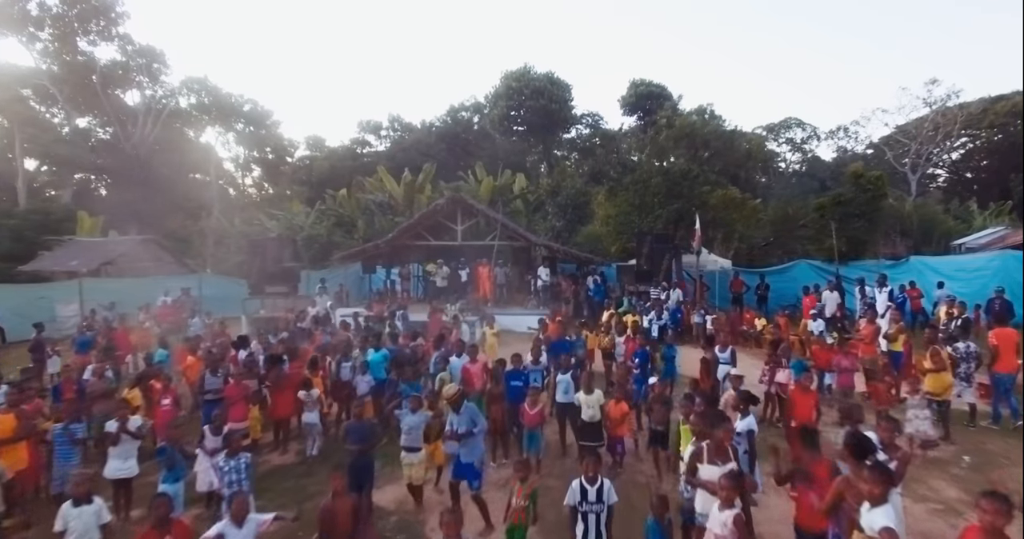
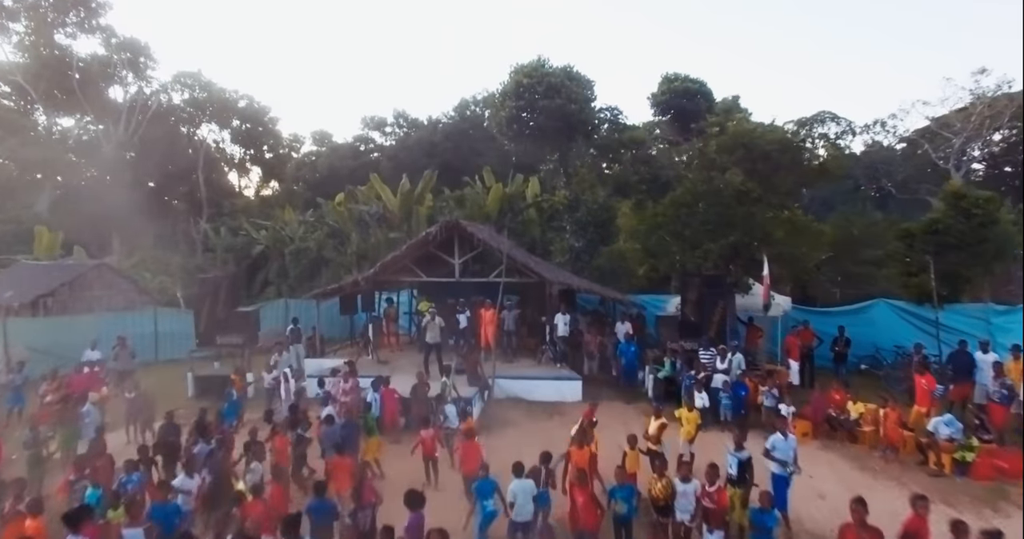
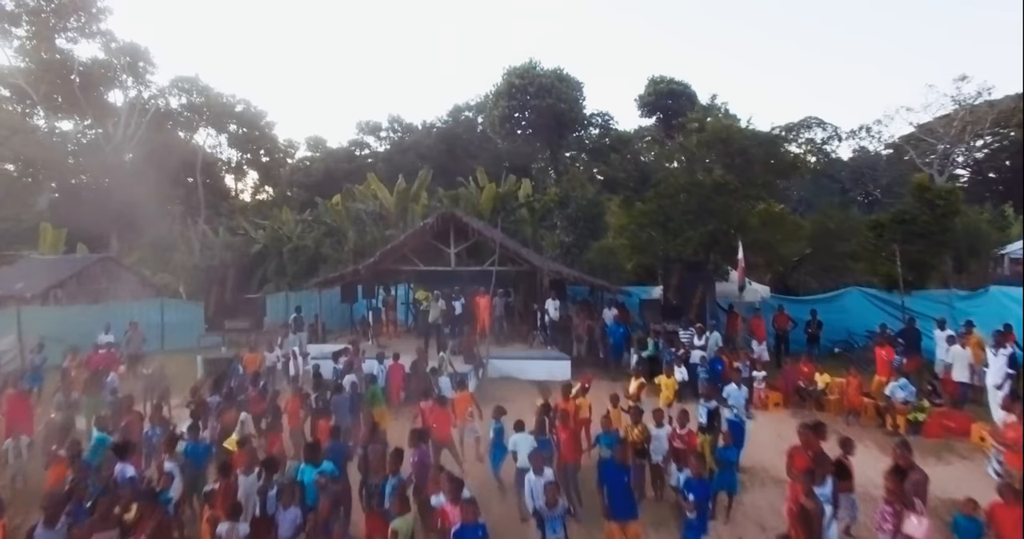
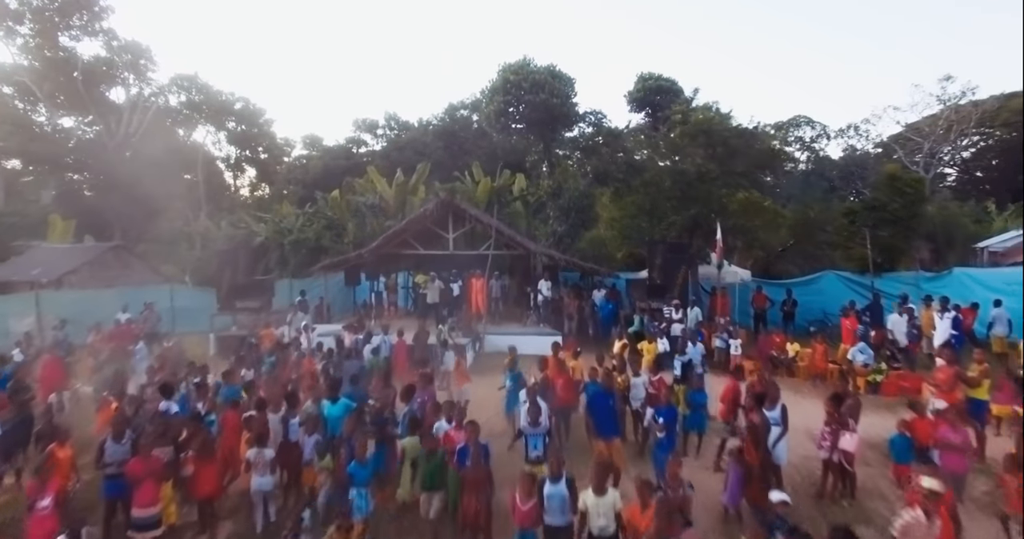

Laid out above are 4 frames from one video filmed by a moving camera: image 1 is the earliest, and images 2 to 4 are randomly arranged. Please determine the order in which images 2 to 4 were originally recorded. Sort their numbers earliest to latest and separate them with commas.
4, 3, 2
